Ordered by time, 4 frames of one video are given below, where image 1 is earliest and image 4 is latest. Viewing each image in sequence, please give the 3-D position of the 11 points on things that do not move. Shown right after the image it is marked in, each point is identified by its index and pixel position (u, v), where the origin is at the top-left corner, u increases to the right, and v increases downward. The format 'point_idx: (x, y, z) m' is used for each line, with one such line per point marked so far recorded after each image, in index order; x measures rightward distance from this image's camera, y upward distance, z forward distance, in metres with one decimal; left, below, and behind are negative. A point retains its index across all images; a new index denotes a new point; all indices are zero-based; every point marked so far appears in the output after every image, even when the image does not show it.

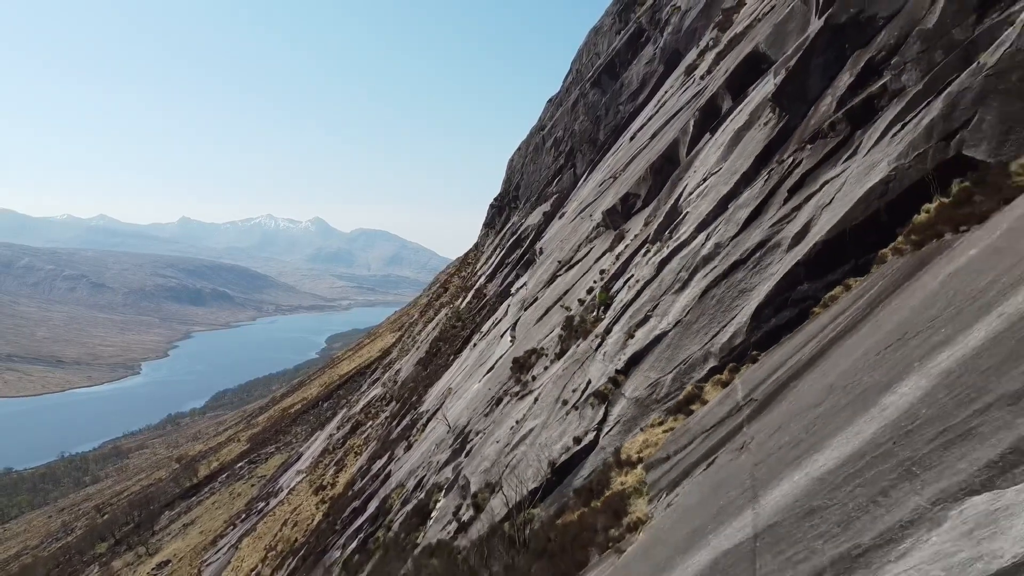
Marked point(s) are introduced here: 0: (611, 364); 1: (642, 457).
0: (+2.1, -1.6, +15.6) m
1: (+2.2, -2.6, +11.6) m
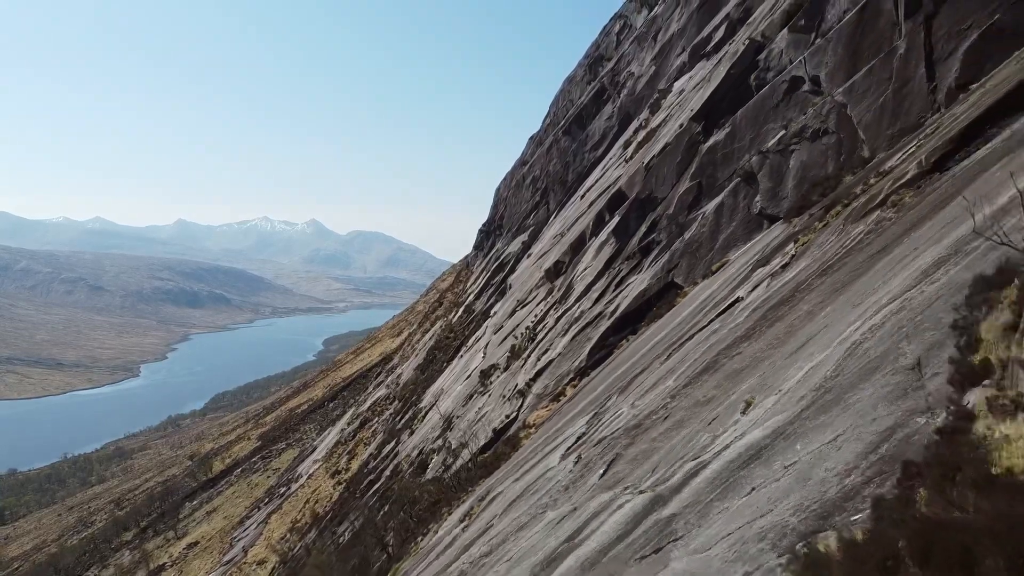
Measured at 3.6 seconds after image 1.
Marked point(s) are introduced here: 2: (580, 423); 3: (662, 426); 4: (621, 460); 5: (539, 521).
0: (+0.6, -3.3, +28.7) m
1: (+0.8, -4.3, +24.8) m
2: (+1.6, -3.2, +18.1) m
3: (+2.5, -2.3, +12.6) m
4: (+1.8, -2.9, +12.6) m
5: (+0.4, -4.2, +13.6) m
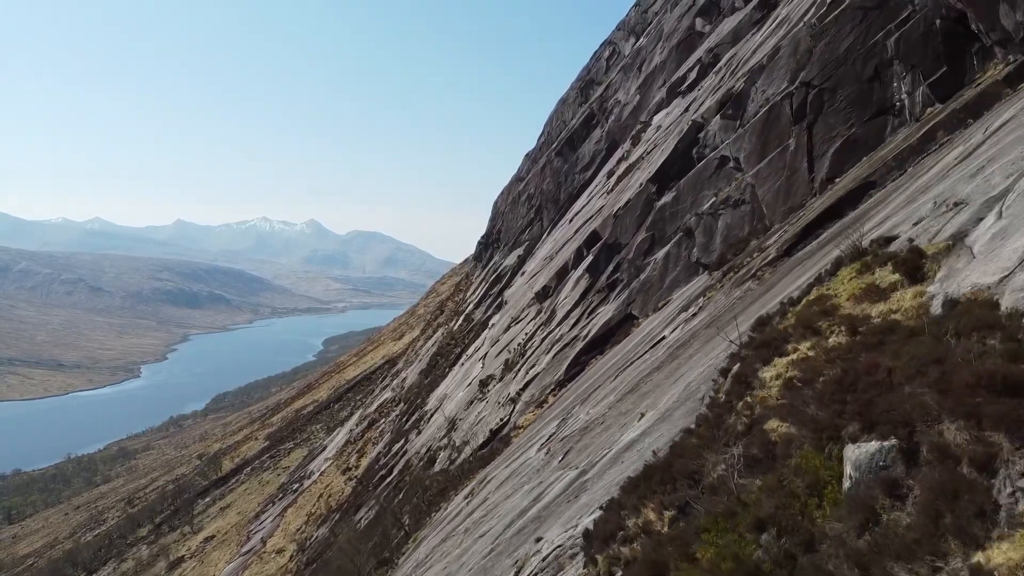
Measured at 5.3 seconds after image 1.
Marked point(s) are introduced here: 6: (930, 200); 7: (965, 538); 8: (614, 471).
0: (+0.3, -4.5, +35.3) m
1: (+0.5, -5.6, +31.3) m
2: (+1.3, -4.4, +24.6) m
3: (+2.2, -3.5, +19.1) m
4: (+1.5, -4.1, +19.2) m
5: (+0.2, -5.4, +20.2) m
6: (+6.9, +1.4, +12.6) m
7: (+3.1, -1.7, +5.3) m
8: (+1.9, -3.3, +13.9) m
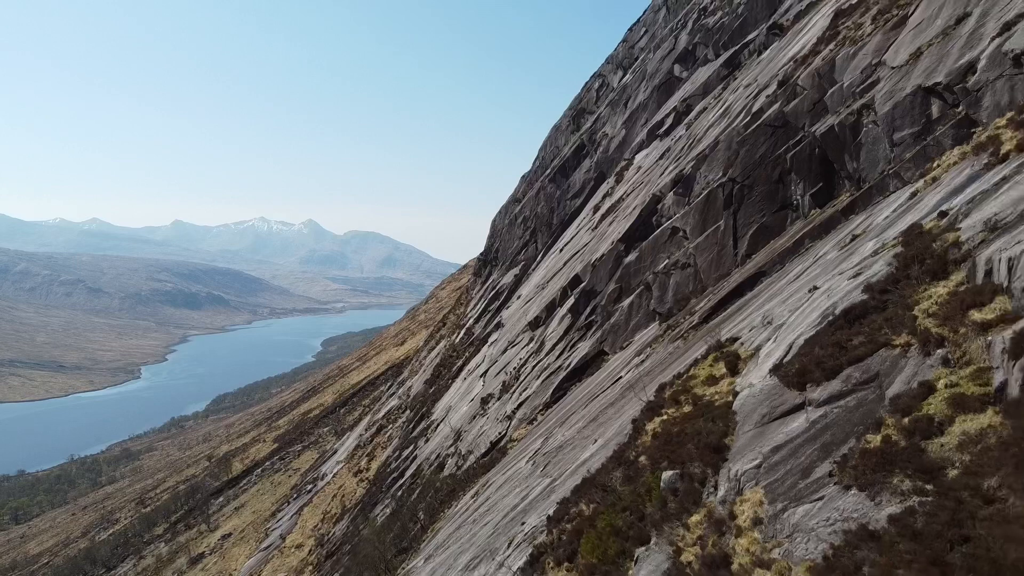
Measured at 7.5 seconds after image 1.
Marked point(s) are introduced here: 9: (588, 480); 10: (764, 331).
0: (+0.1, -6.6, +43.0) m
1: (+0.3, -7.7, +39.1) m
2: (+1.1, -6.5, +32.4) m
3: (+2.0, -5.6, +26.9) m
4: (+1.3, -6.2, +26.9) m
5: (0.0, -7.5, +27.9) m
6: (+6.7, -0.6, +20.4) m
7: (+3.0, -3.8, +13.1) m
8: (+1.7, -5.4, +21.6) m
9: (+1.8, -4.6, +18.0) m
10: (+6.2, -1.0, +18.6) m
